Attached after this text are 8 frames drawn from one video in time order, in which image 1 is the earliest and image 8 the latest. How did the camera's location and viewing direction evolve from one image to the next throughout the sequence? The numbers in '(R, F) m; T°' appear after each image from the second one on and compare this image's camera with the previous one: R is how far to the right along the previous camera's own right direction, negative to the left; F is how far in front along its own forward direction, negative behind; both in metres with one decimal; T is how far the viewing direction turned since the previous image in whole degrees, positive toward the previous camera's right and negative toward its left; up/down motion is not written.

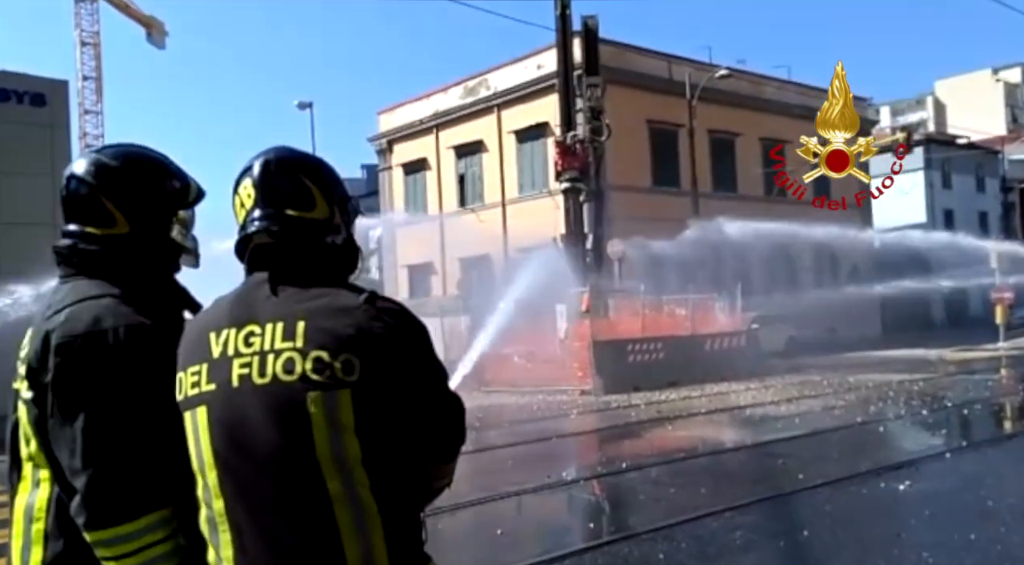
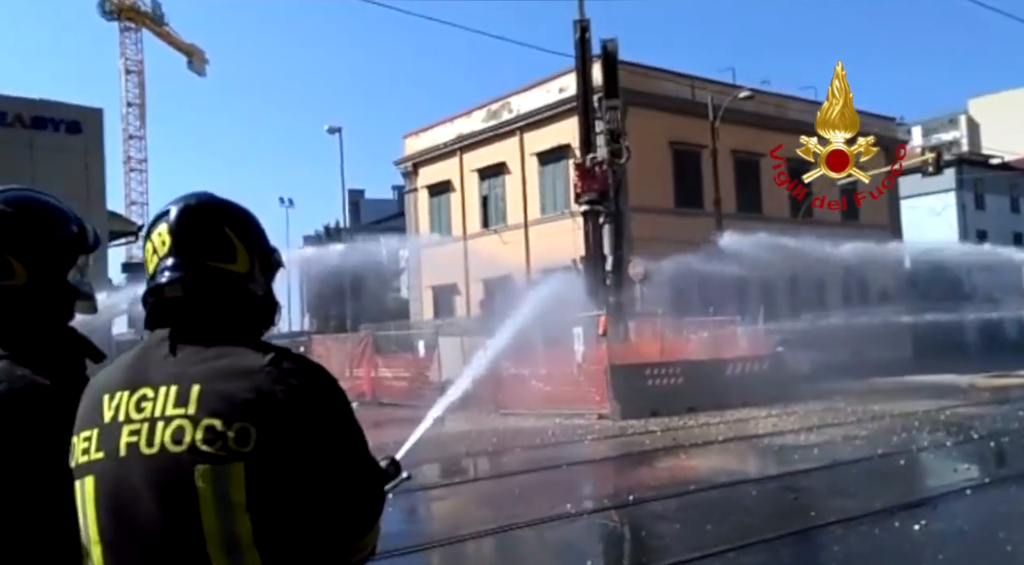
(+0.1, +0.1) m; -1°
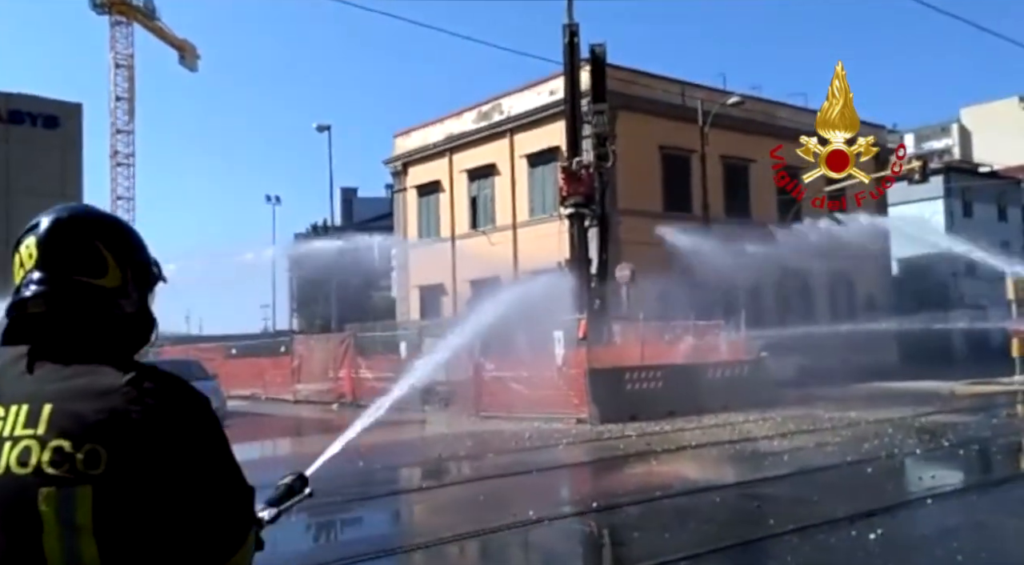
(+0.2, 0.0) m; +1°
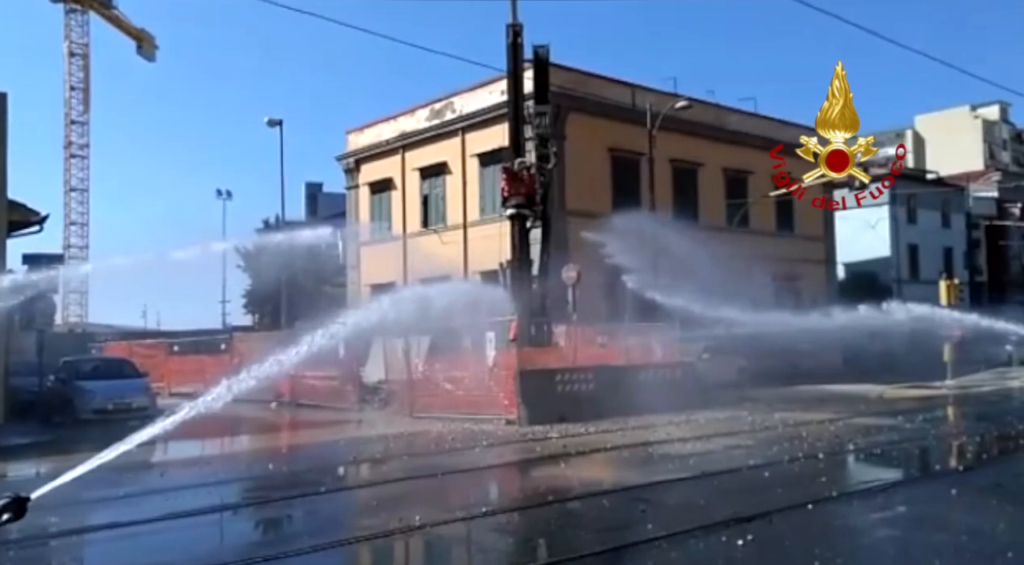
(+0.4, 0.0) m; +2°
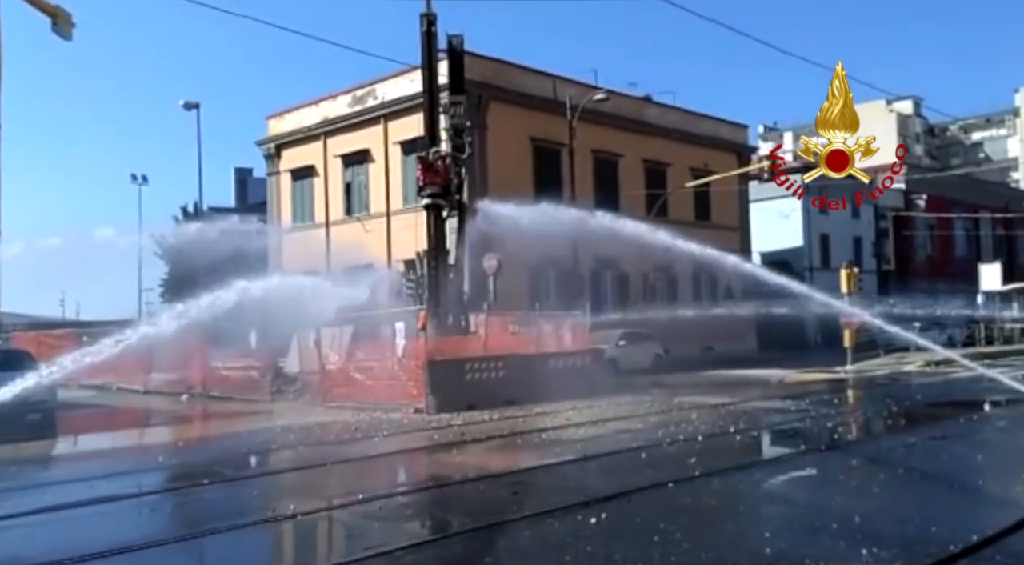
(+0.3, -0.4) m; +4°
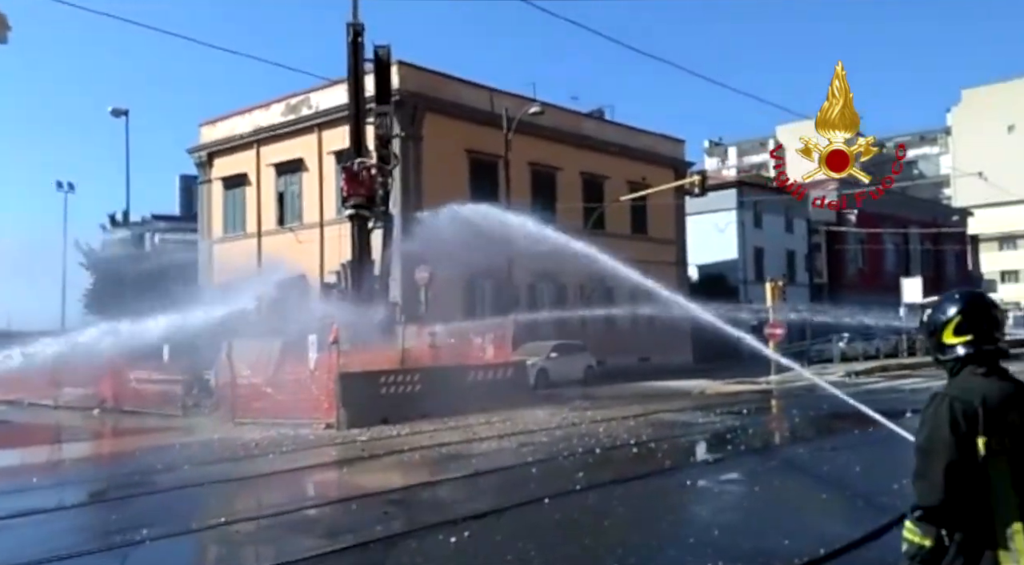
(+0.5, +0.2) m; +3°
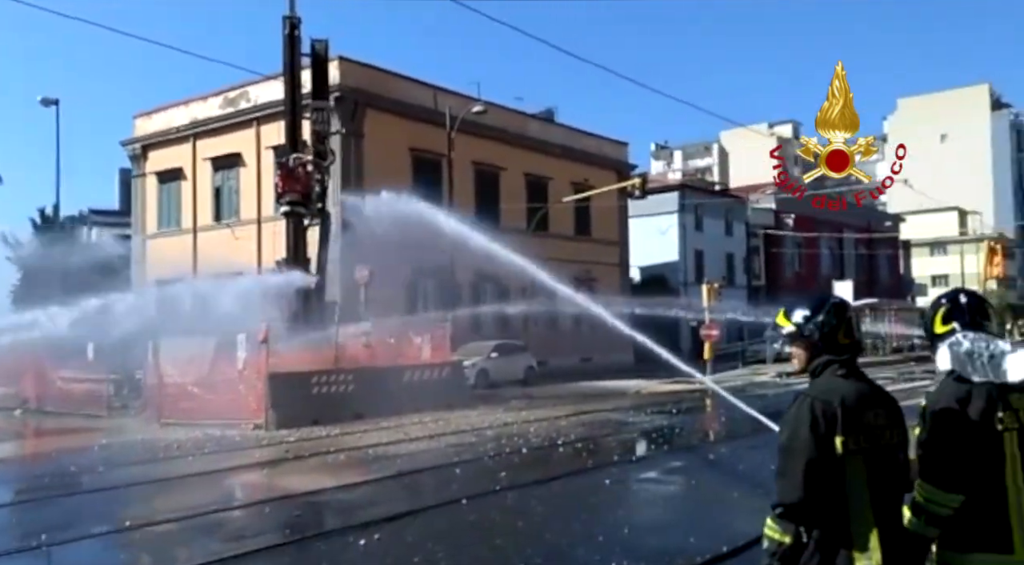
(+0.2, +0.1) m; +3°
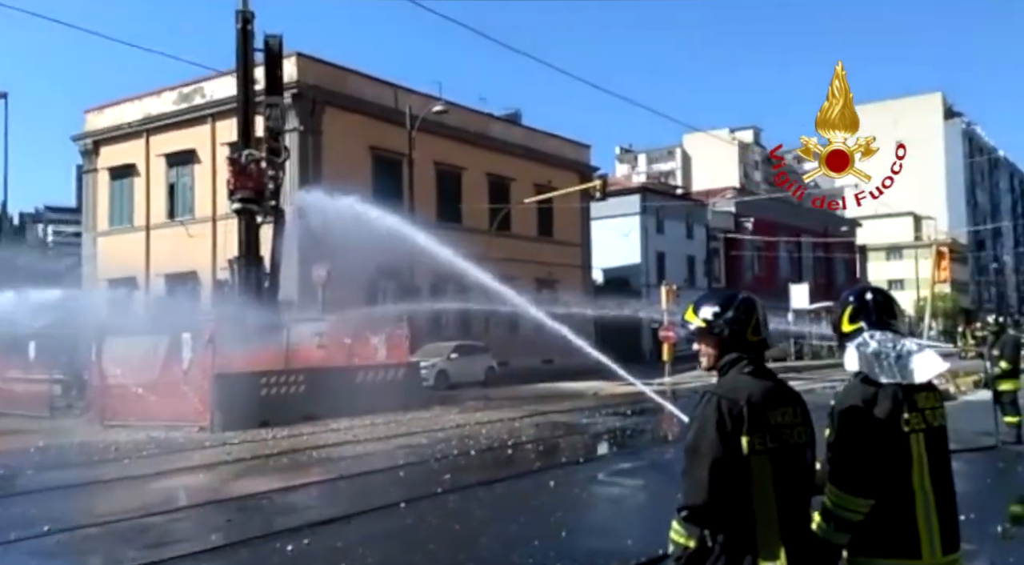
(+0.2, +0.2) m; +2°
